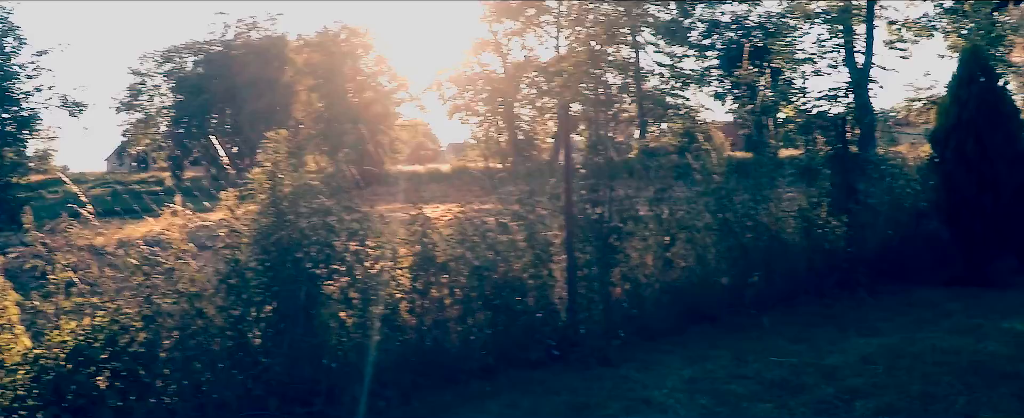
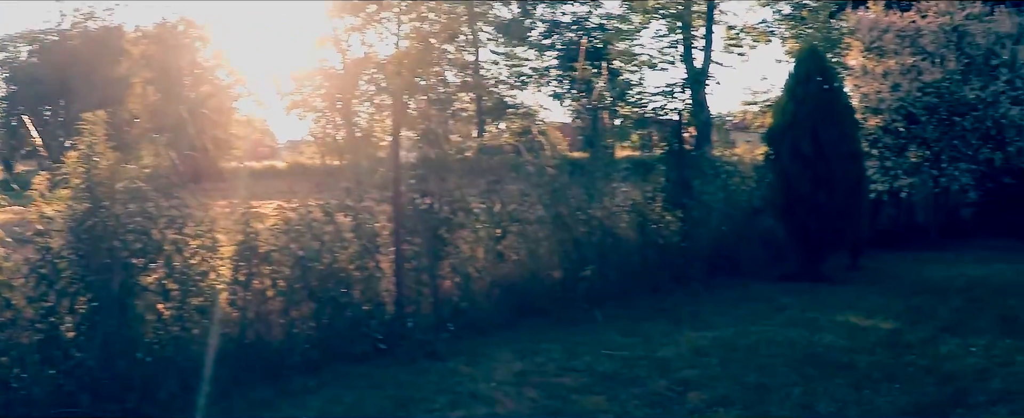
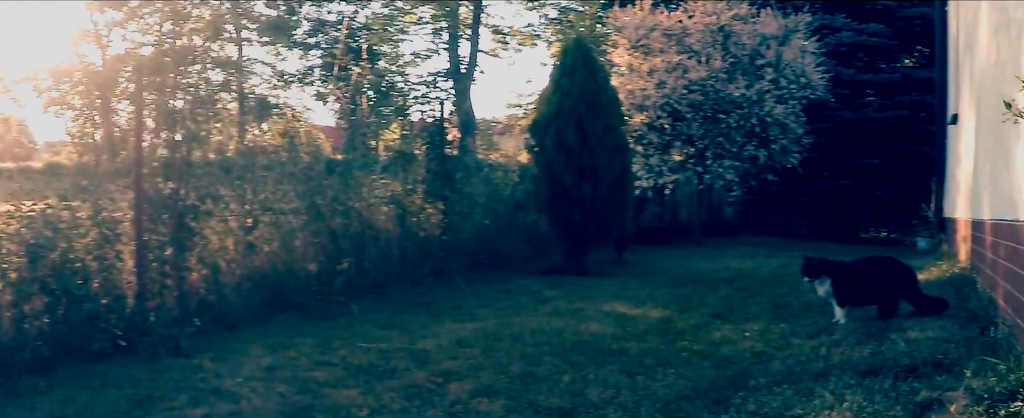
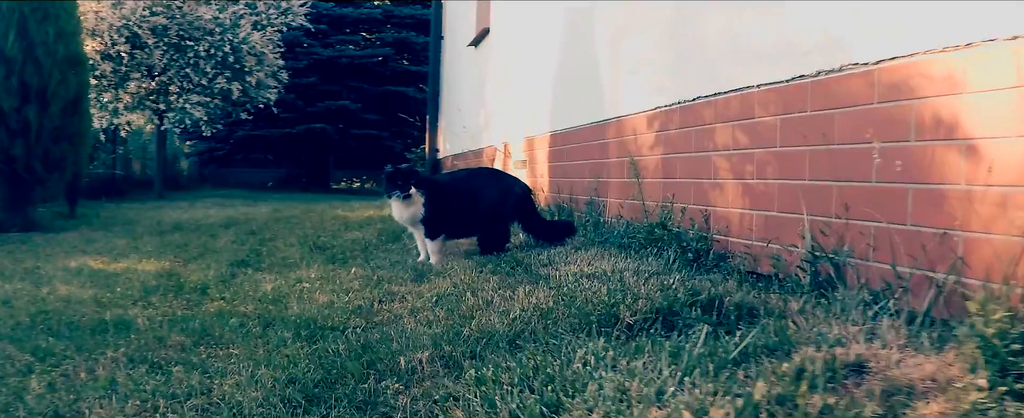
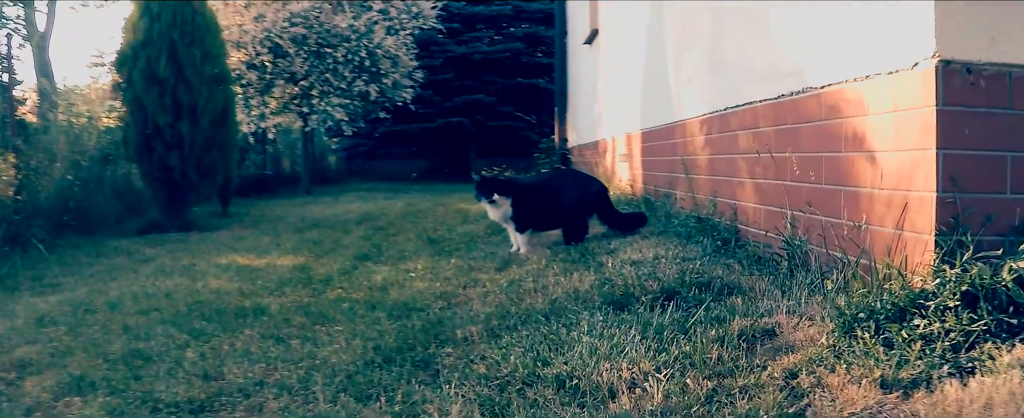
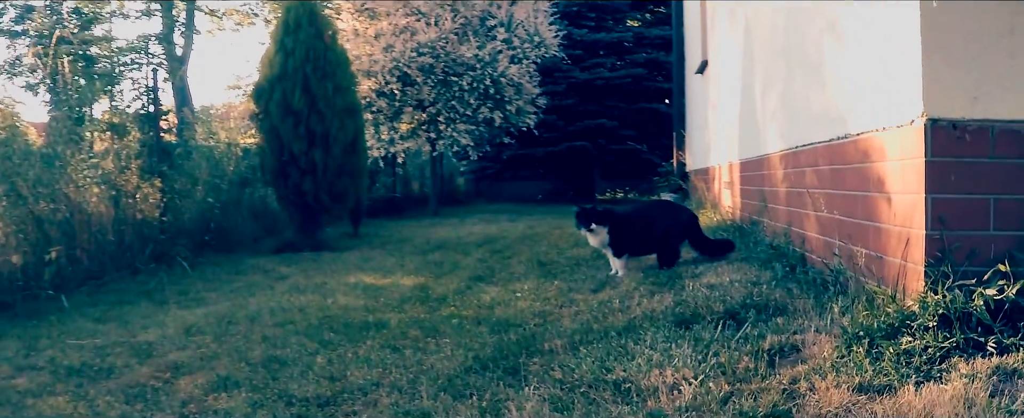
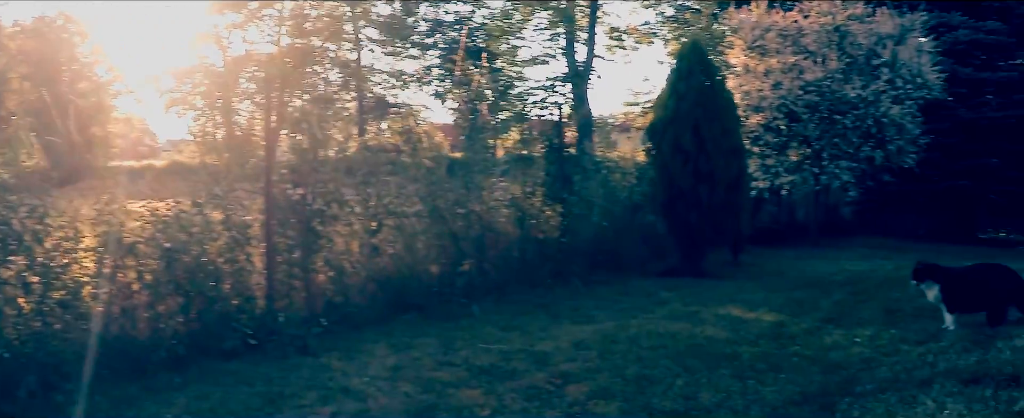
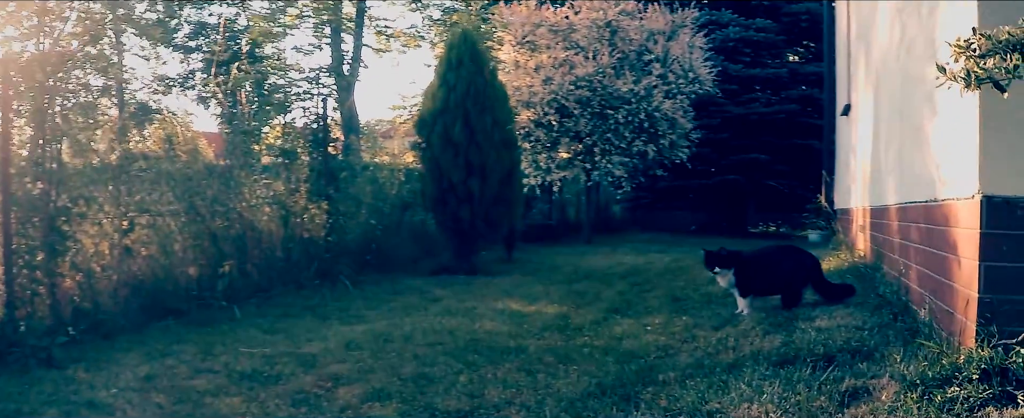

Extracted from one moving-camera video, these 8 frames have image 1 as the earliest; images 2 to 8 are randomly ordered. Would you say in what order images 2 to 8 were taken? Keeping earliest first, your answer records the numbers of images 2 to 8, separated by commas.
2, 7, 3, 8, 6, 5, 4
